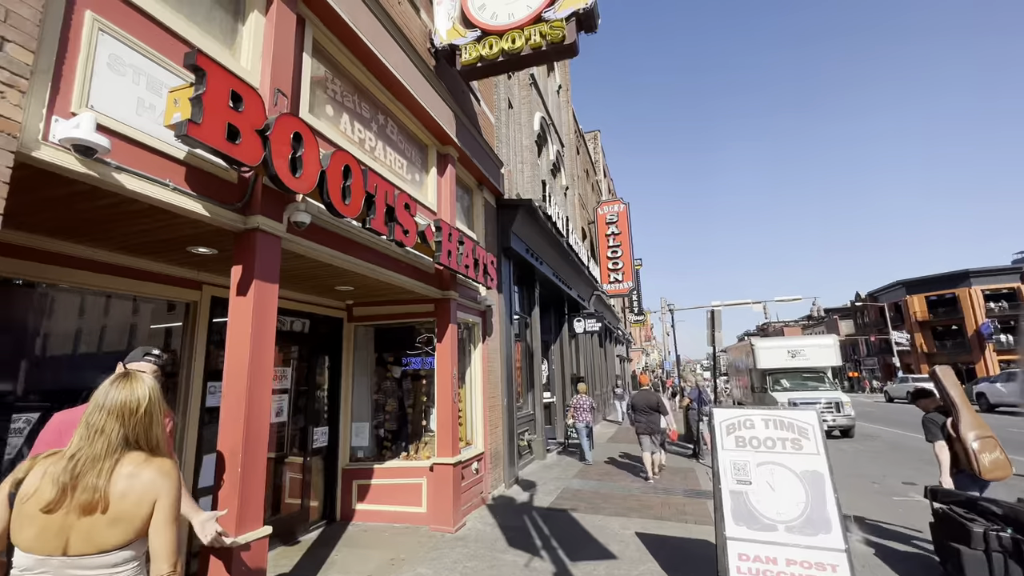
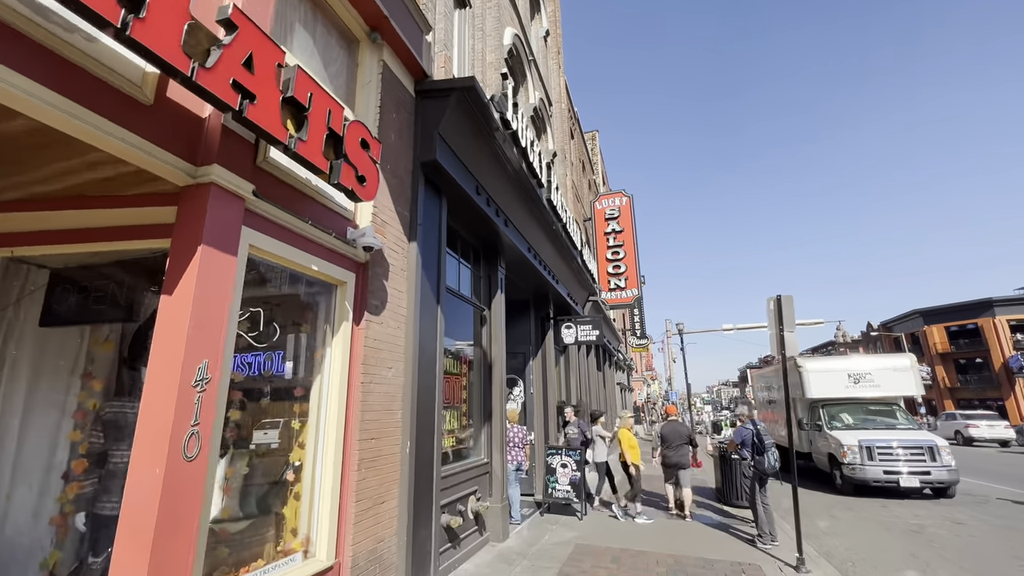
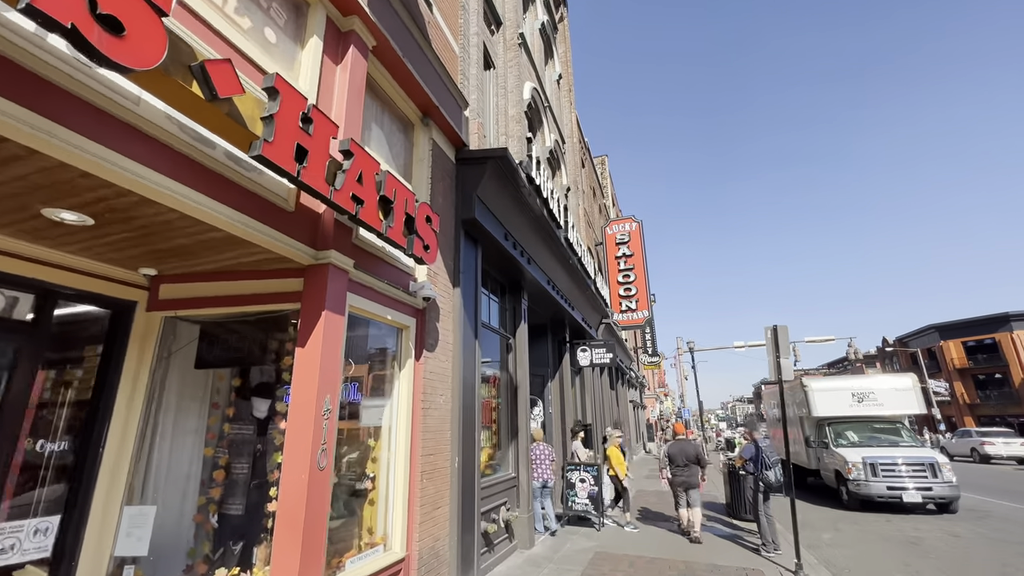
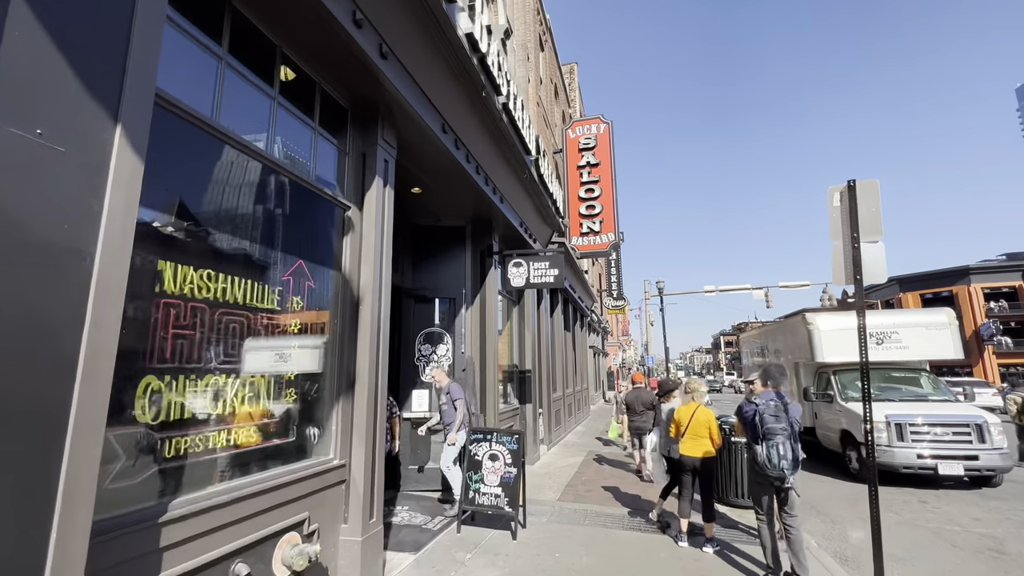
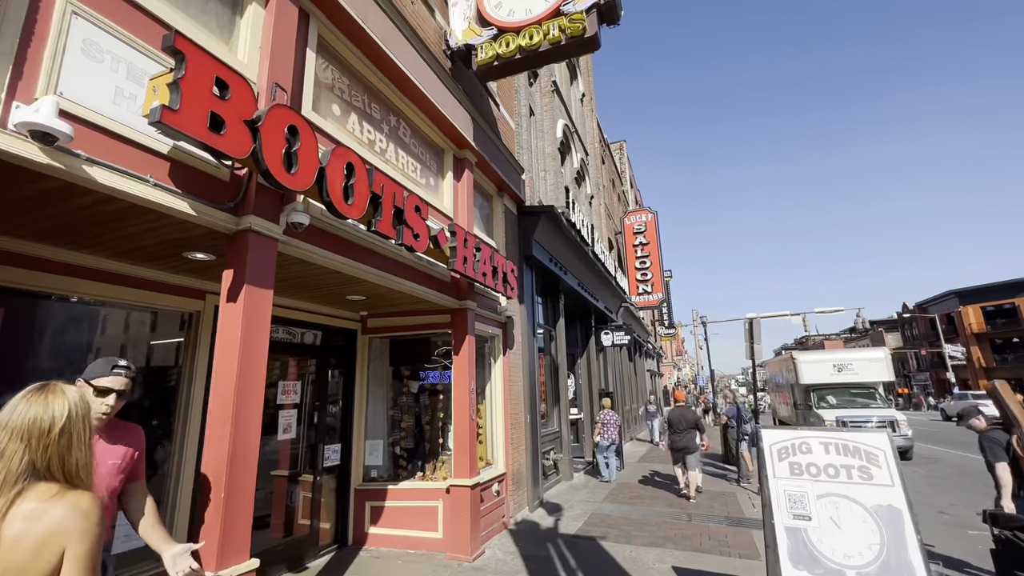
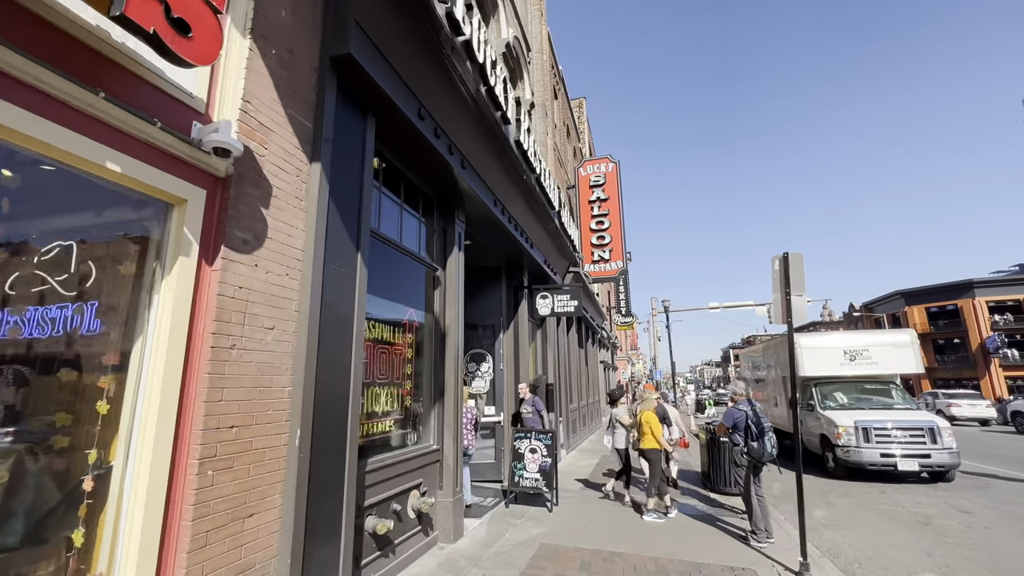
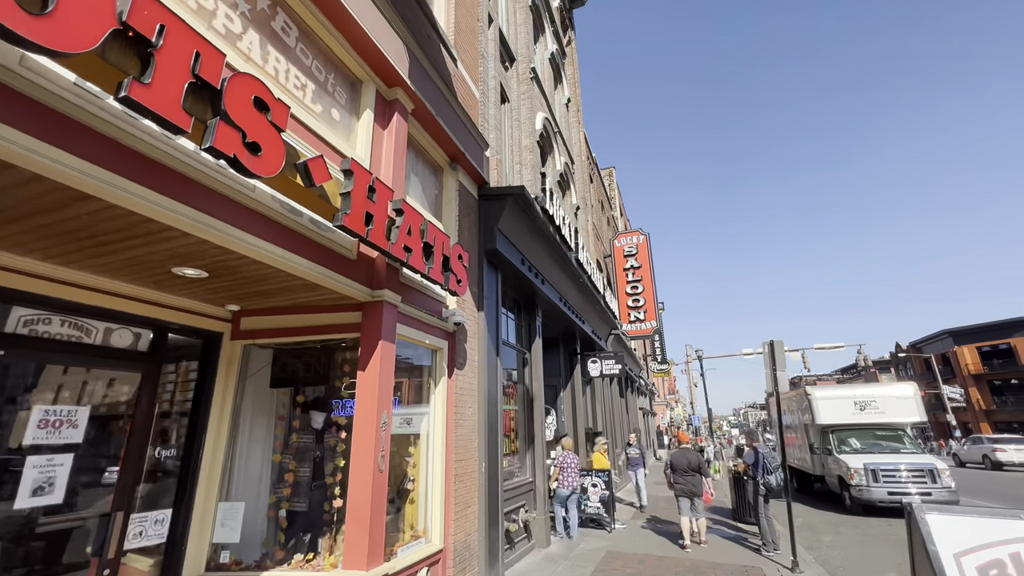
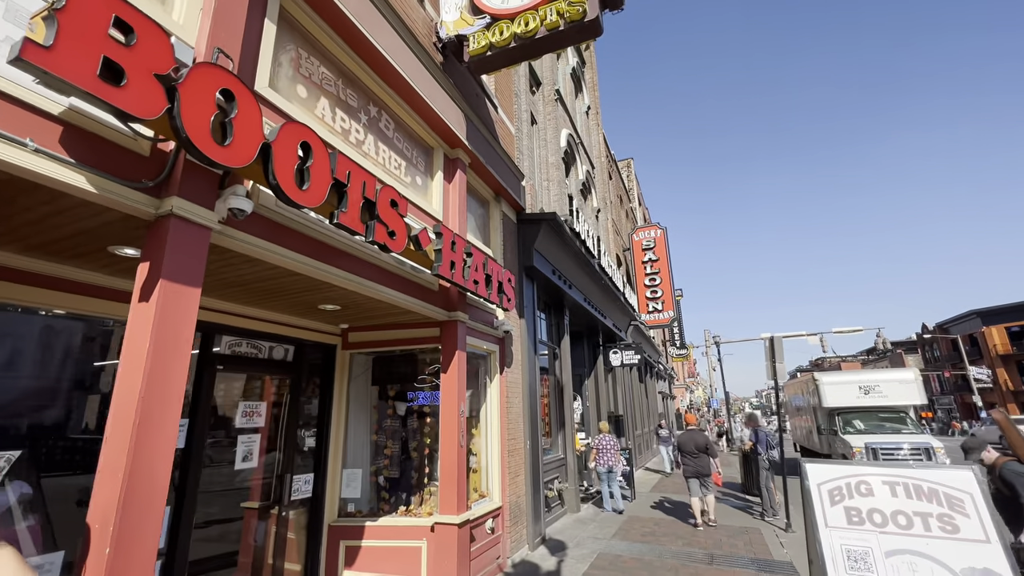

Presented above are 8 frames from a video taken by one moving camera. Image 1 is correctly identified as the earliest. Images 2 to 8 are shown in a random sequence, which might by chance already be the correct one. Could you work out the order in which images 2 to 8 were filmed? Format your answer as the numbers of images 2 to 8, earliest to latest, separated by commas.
5, 8, 7, 3, 2, 6, 4
